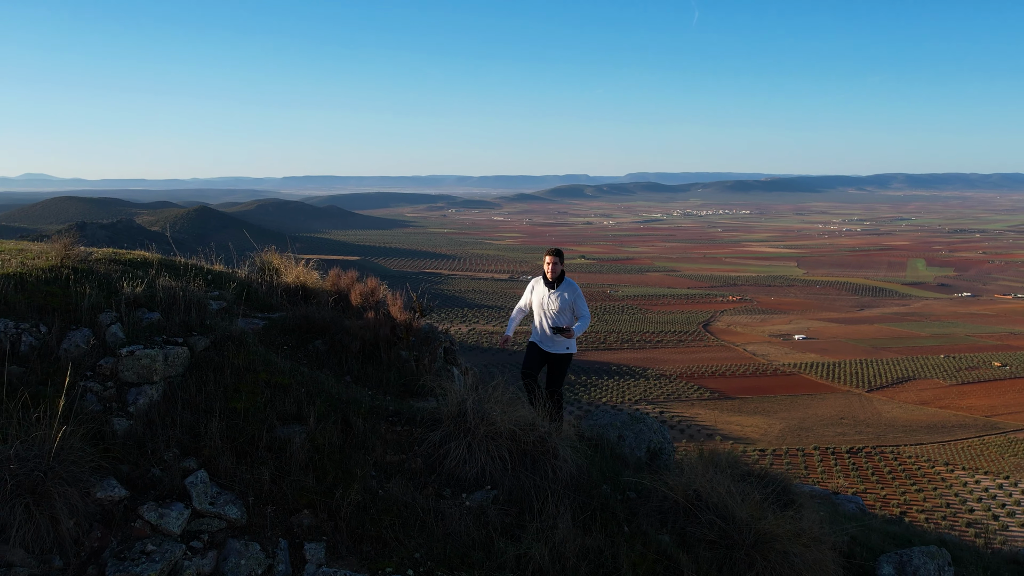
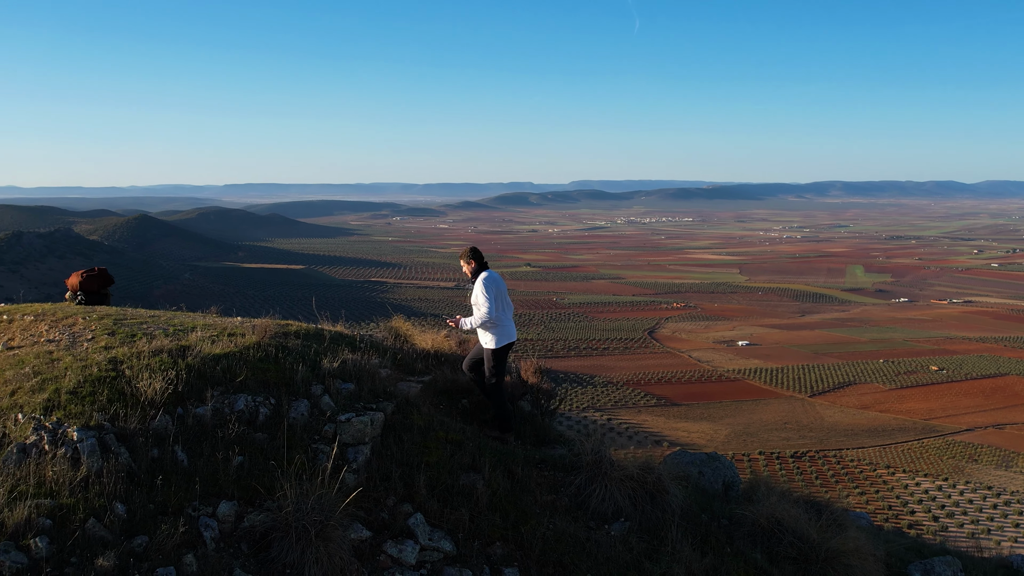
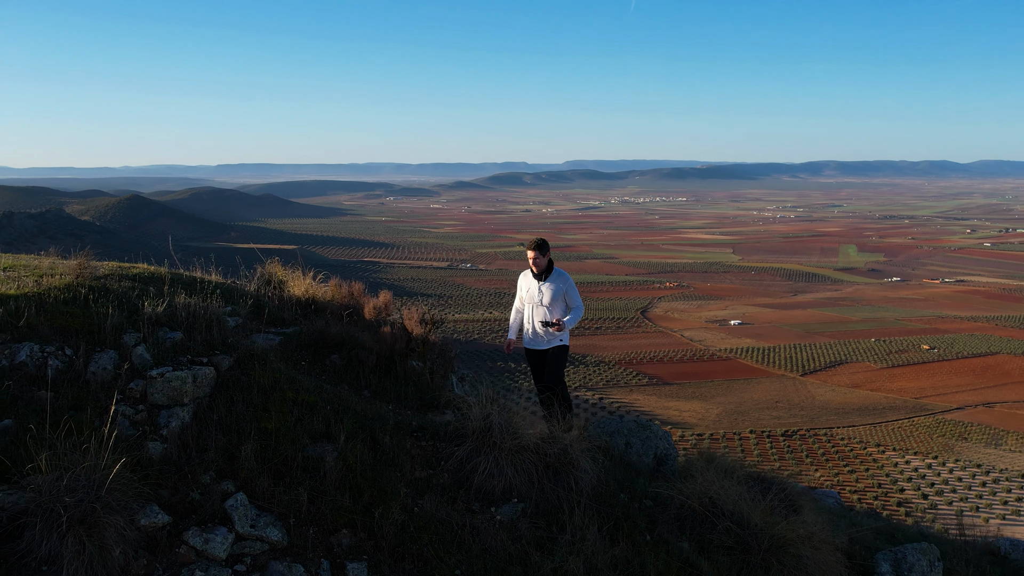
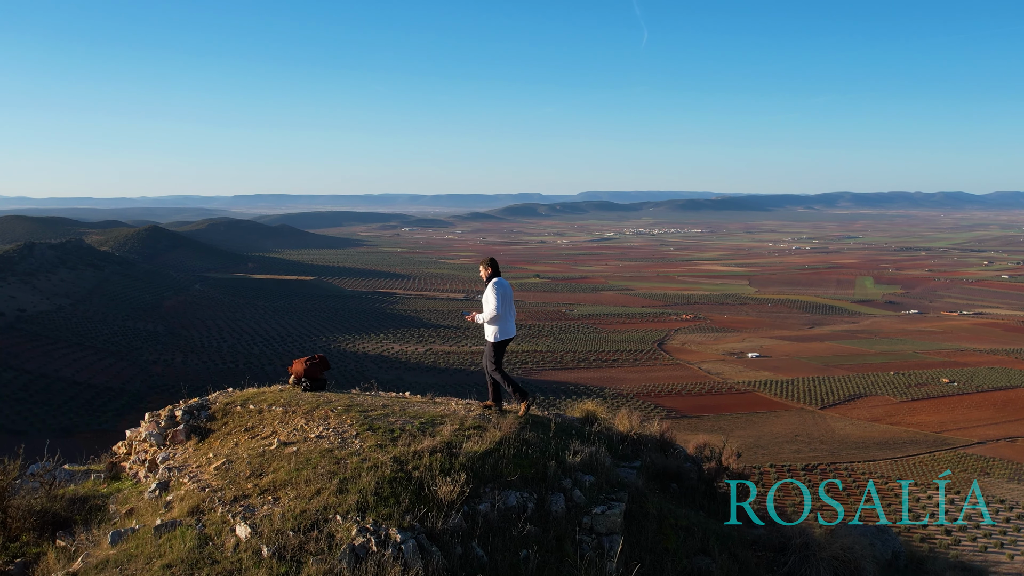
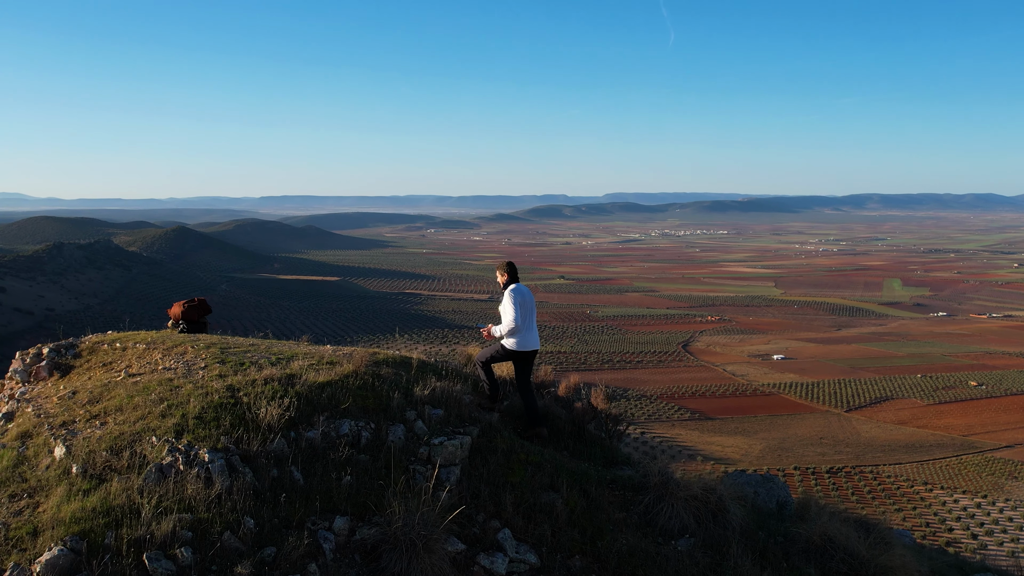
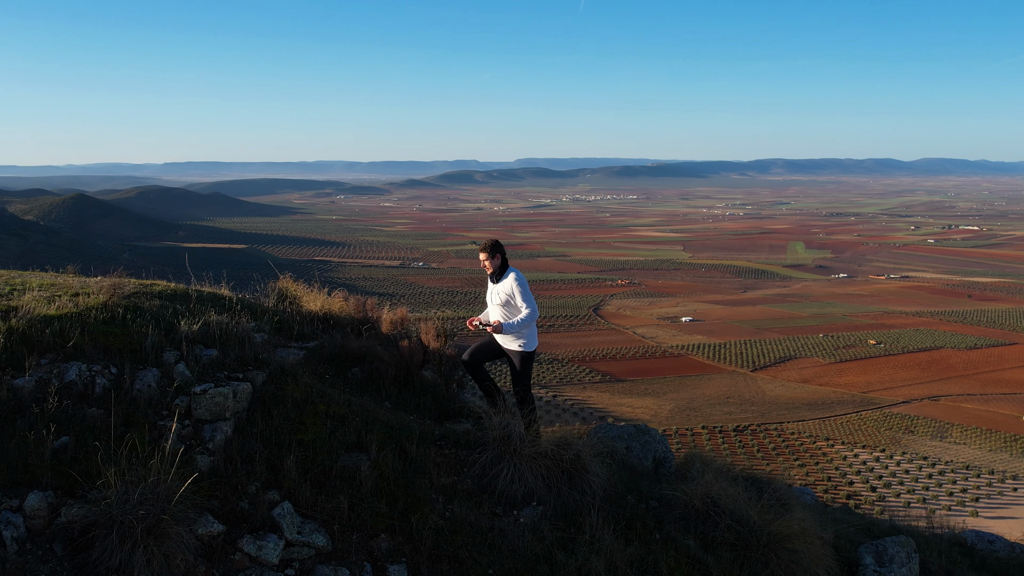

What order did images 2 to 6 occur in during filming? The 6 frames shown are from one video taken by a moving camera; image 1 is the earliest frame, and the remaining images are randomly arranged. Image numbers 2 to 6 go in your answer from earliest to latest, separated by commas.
3, 6, 2, 5, 4
